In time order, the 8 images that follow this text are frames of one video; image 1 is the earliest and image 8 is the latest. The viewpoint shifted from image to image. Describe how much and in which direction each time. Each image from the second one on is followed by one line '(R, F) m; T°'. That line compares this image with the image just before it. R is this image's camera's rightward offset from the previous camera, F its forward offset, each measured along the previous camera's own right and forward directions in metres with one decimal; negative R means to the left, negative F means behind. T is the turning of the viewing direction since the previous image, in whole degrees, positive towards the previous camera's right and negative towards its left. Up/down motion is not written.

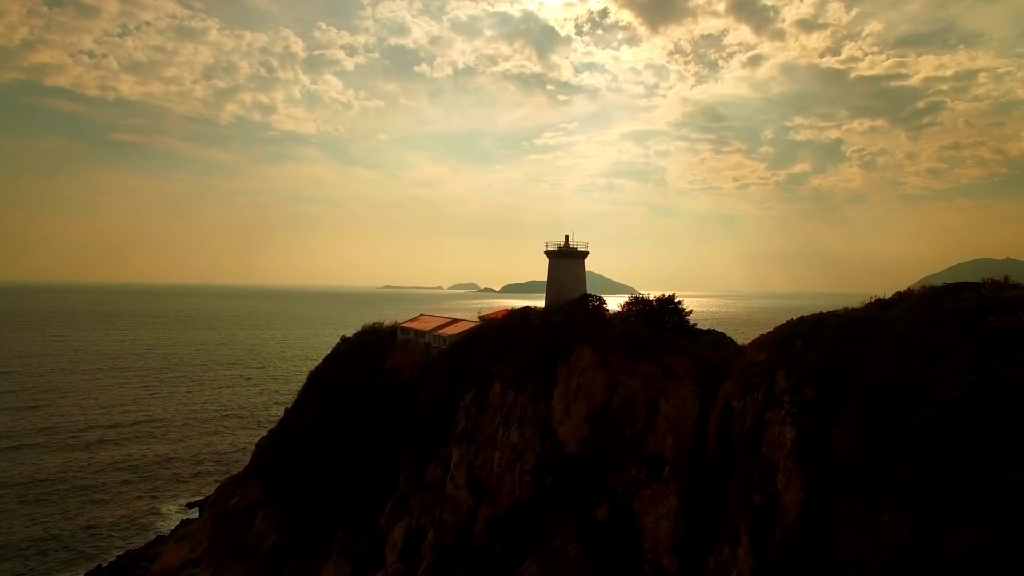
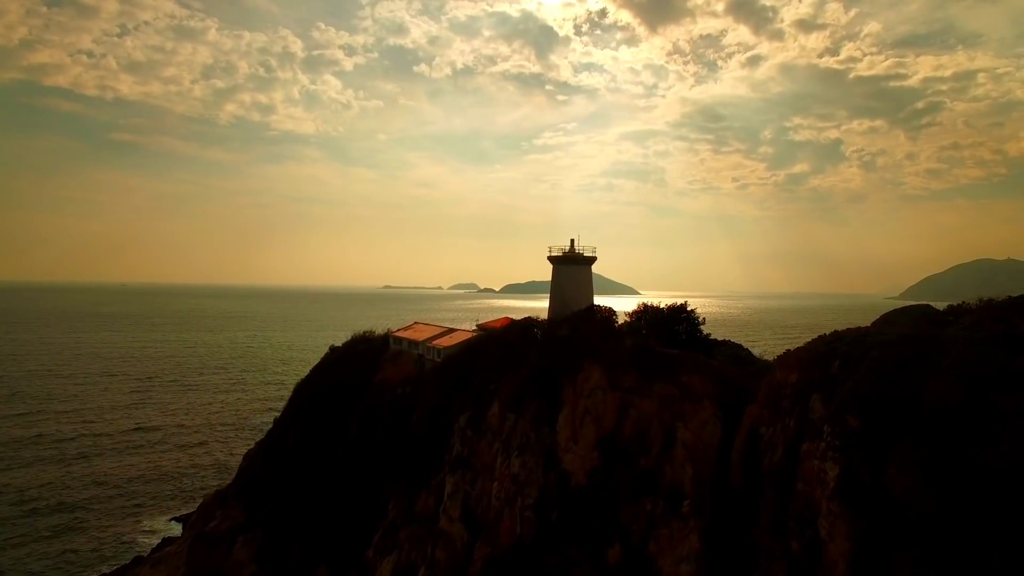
(-0.2, +0.7) m; 0°
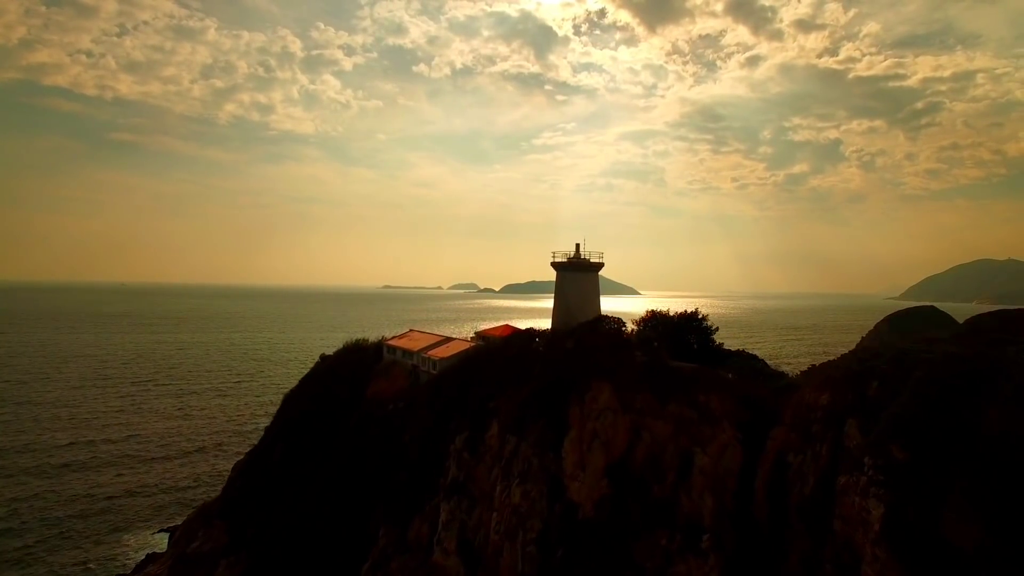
(-0.2, +0.7) m; 0°
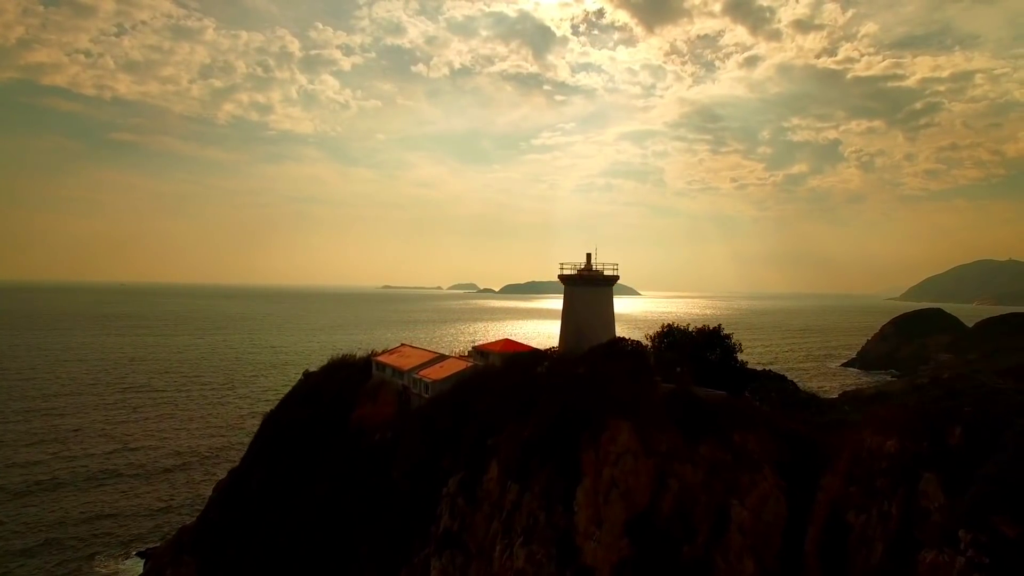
(-2.1, -1.5) m; 0°
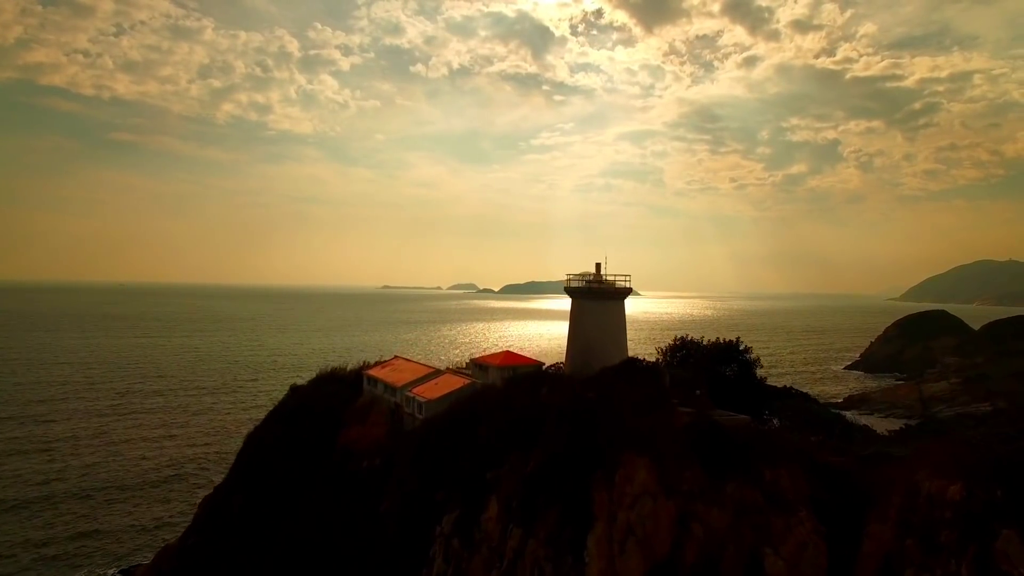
(-0.8, 0.0) m; 0°
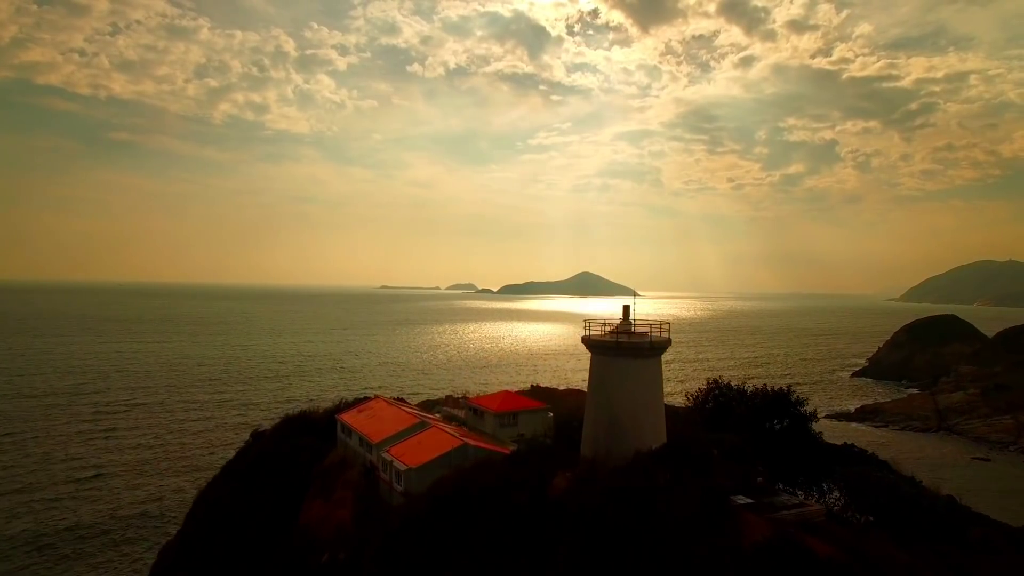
(-0.2, +3.0) m; 0°
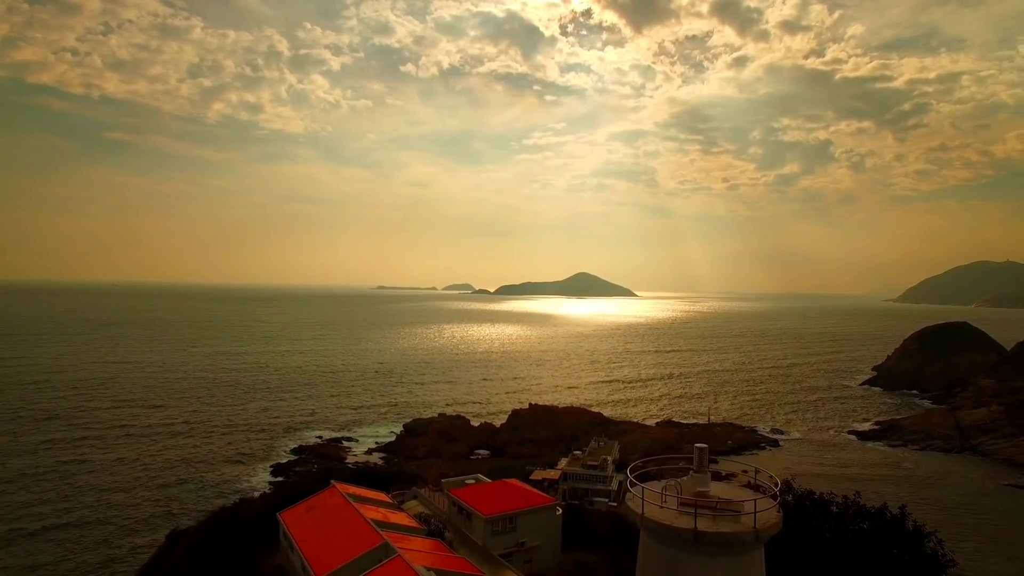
(0.0, +4.1) m; 0°
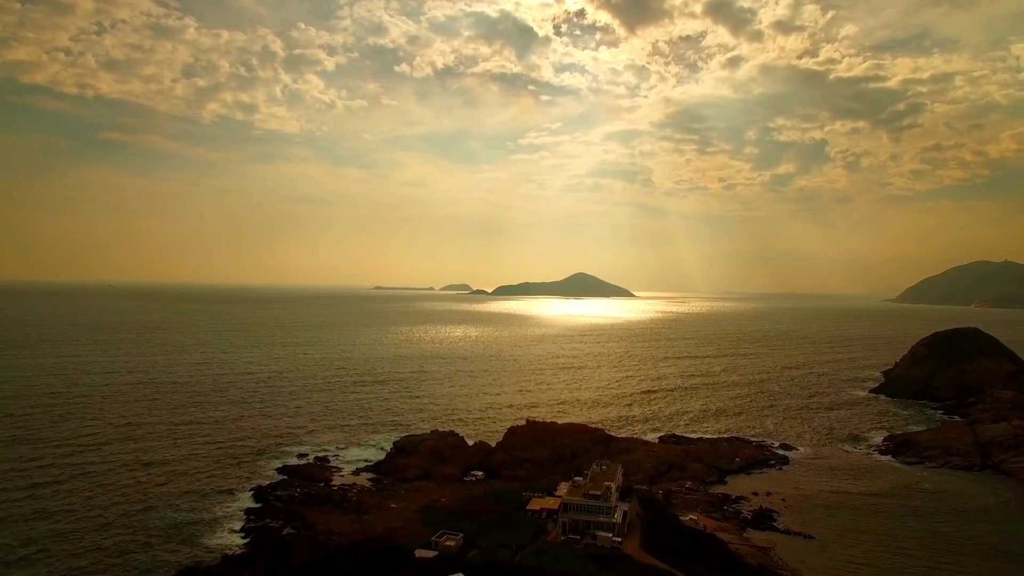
(+0.1, +3.4) m; 0°
